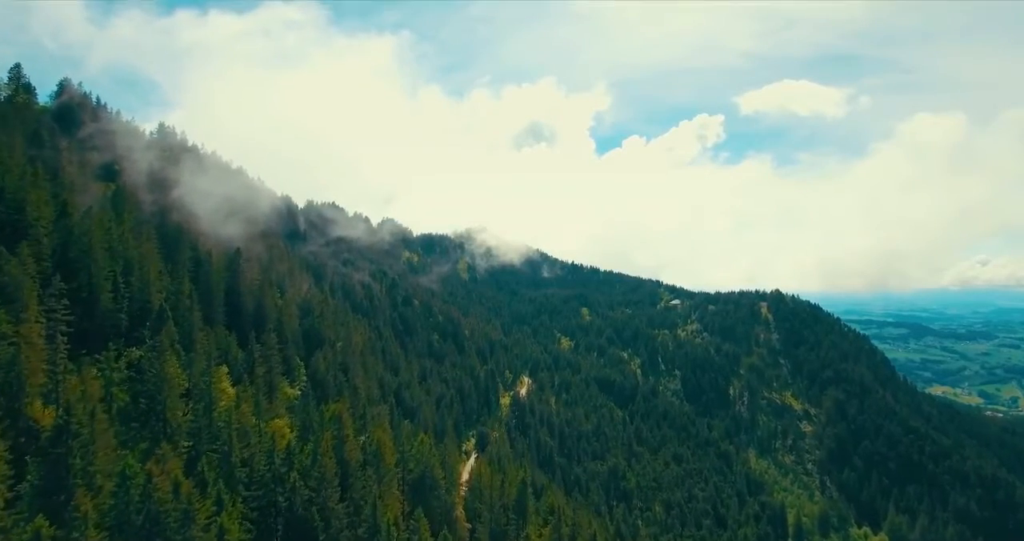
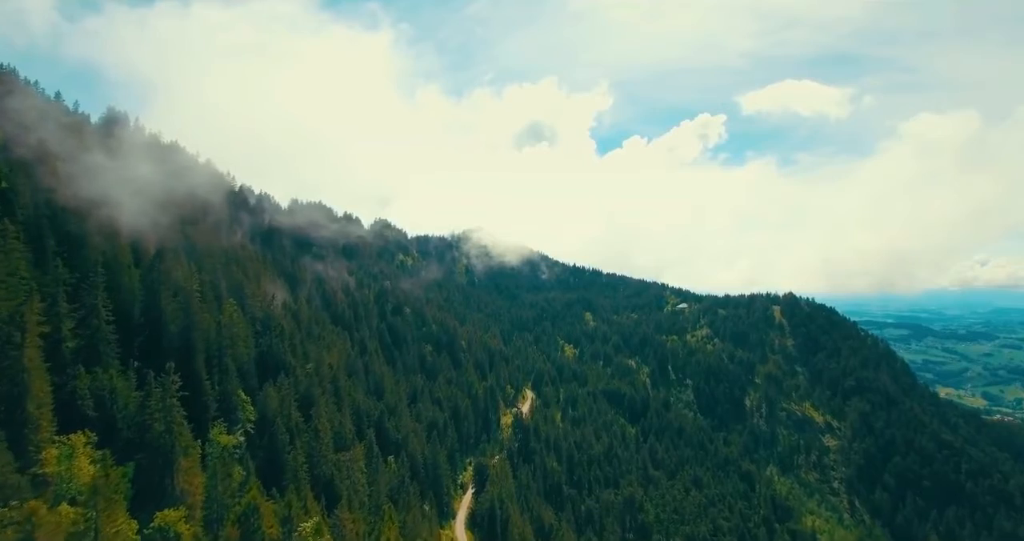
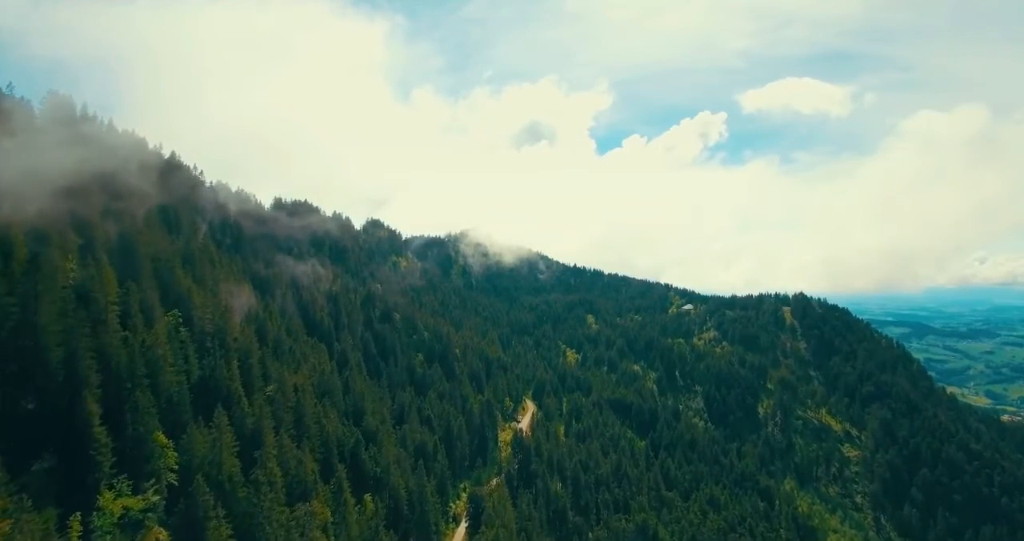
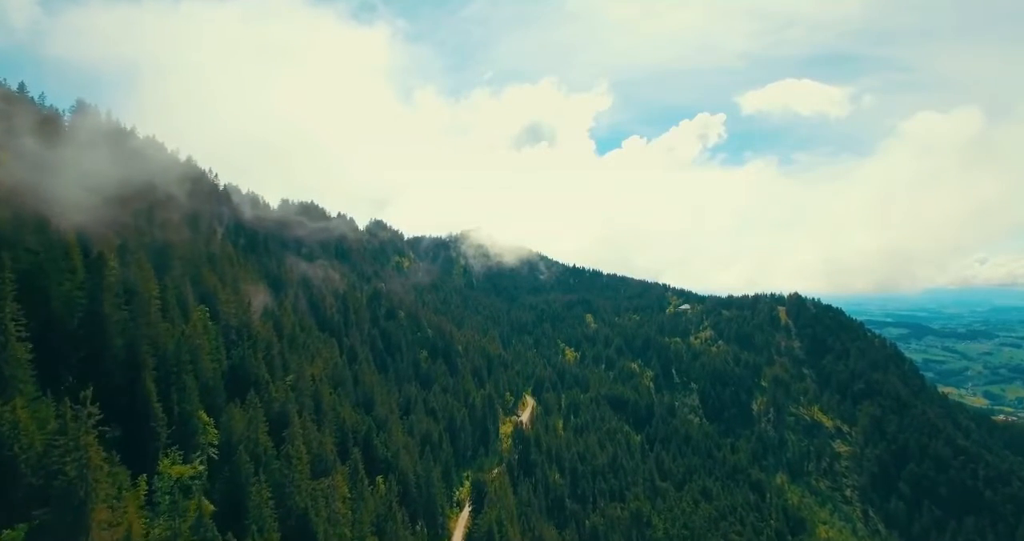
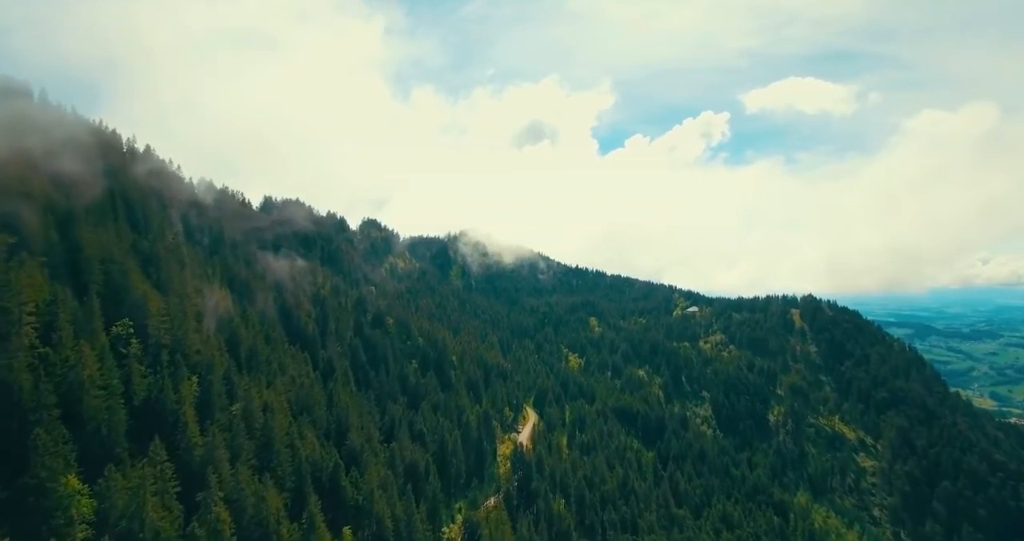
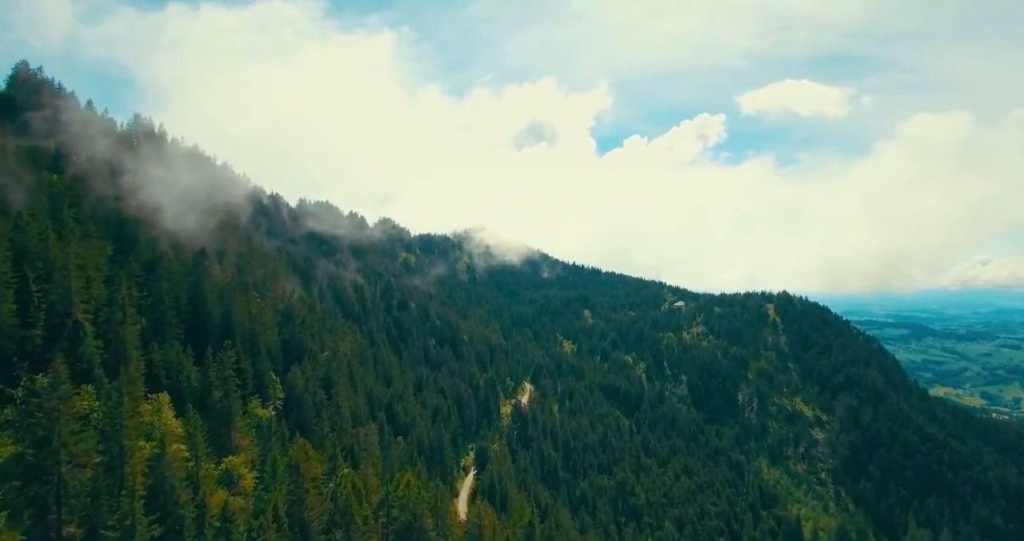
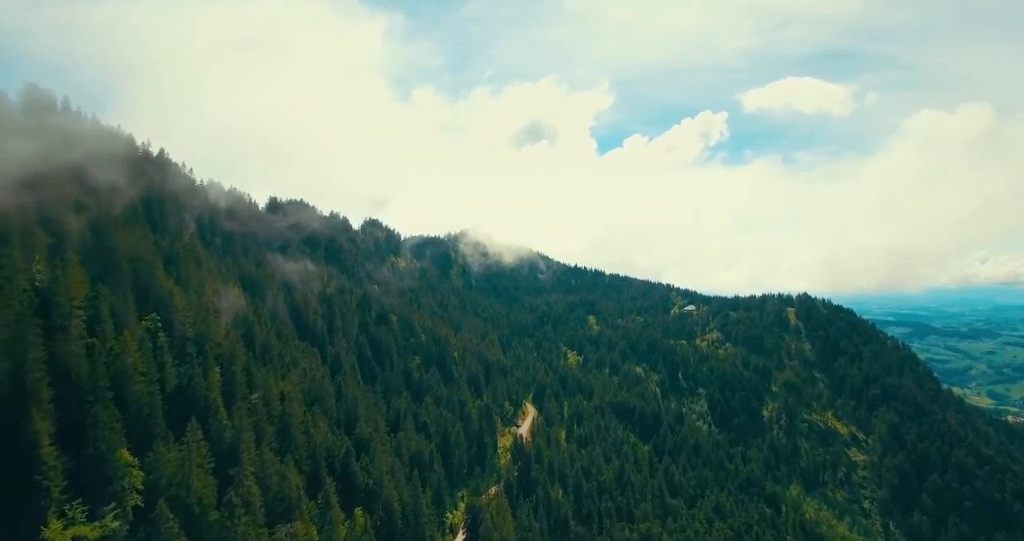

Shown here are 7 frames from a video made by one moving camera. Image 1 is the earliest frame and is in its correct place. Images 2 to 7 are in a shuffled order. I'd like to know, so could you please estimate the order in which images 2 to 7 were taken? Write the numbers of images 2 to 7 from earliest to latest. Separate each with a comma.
6, 2, 4, 3, 7, 5
